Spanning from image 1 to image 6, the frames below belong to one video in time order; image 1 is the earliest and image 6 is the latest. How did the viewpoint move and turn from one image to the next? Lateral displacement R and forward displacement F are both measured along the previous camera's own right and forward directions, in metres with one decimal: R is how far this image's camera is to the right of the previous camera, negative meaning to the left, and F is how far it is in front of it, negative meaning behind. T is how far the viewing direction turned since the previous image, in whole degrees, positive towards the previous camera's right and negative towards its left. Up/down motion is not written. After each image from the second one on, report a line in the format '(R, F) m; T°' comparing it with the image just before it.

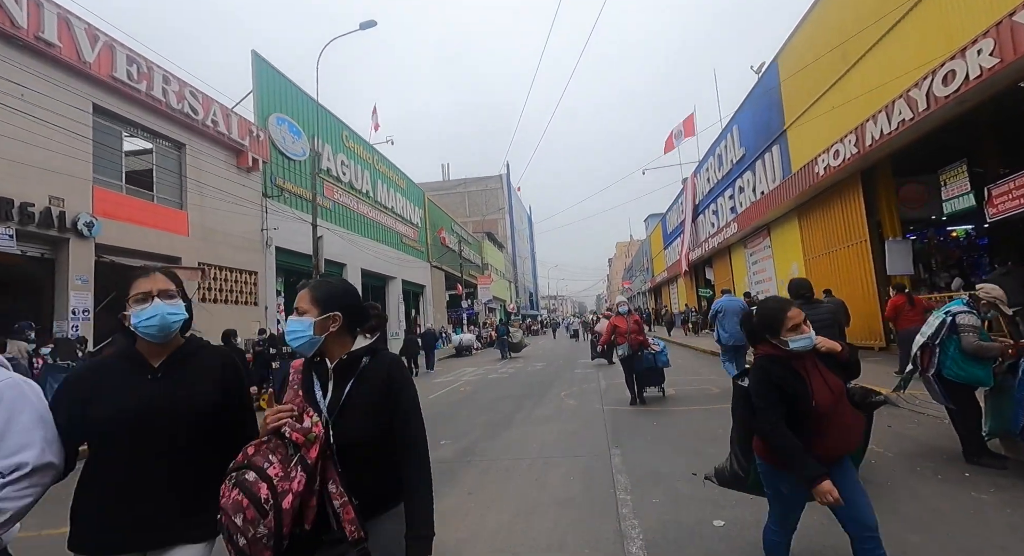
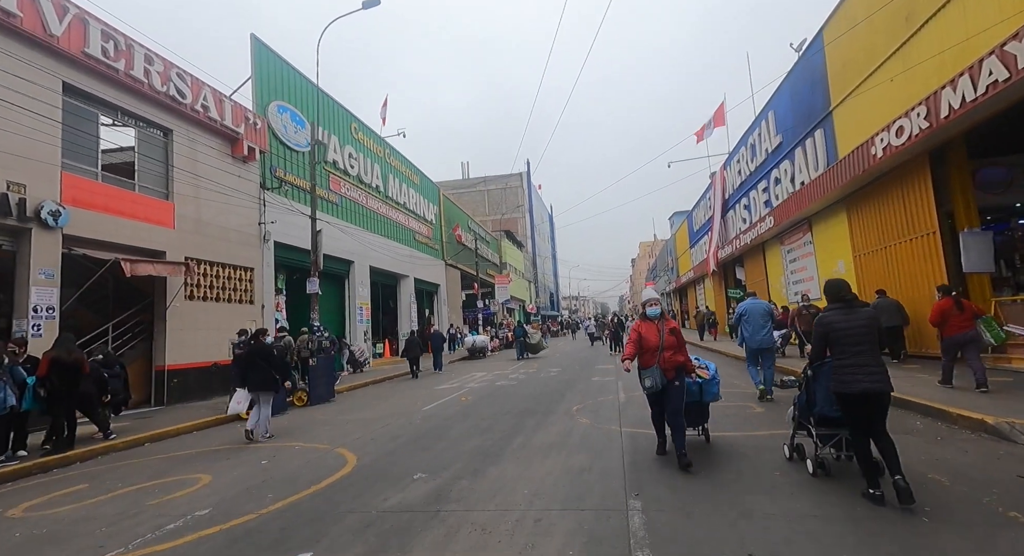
(+0.3, +1.4) m; -3°
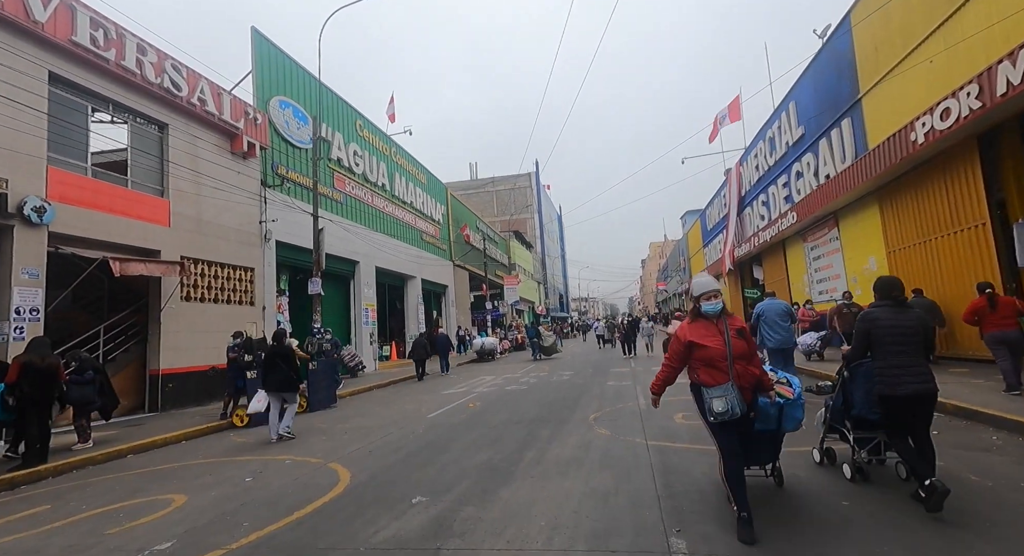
(0.0, +0.7) m; -1°
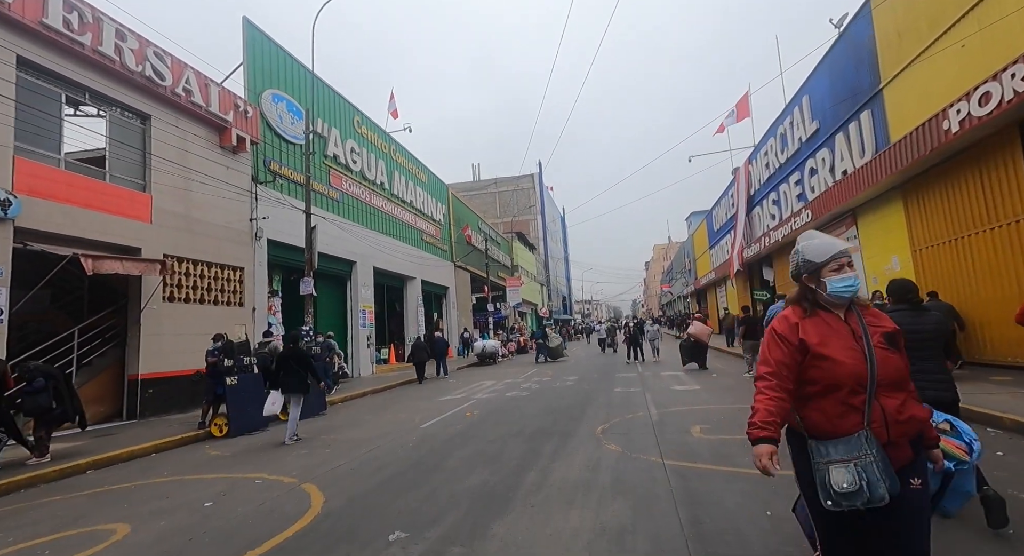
(+0.1, +0.7) m; 0°
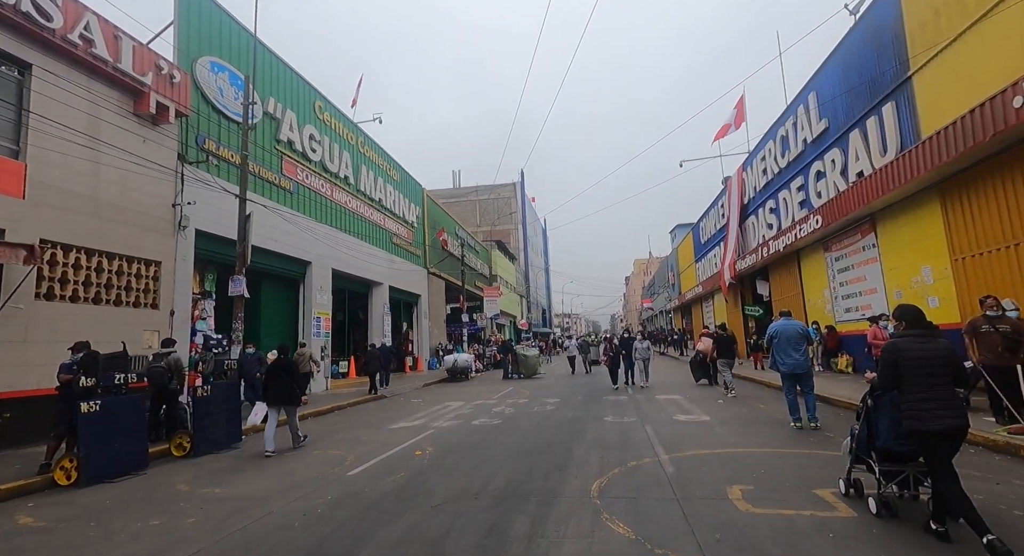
(+0.2, +2.2) m; +2°
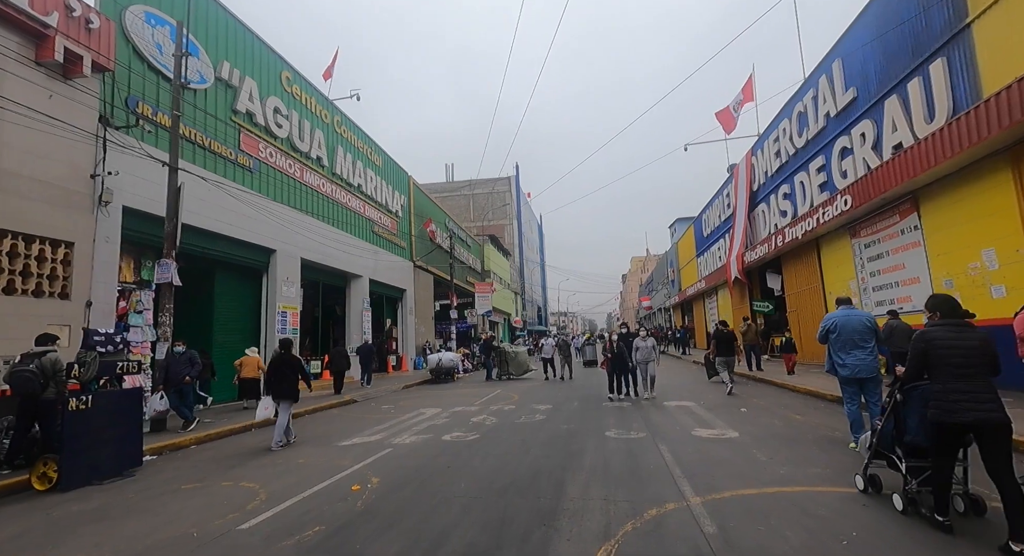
(+0.3, +2.0) m; 0°
